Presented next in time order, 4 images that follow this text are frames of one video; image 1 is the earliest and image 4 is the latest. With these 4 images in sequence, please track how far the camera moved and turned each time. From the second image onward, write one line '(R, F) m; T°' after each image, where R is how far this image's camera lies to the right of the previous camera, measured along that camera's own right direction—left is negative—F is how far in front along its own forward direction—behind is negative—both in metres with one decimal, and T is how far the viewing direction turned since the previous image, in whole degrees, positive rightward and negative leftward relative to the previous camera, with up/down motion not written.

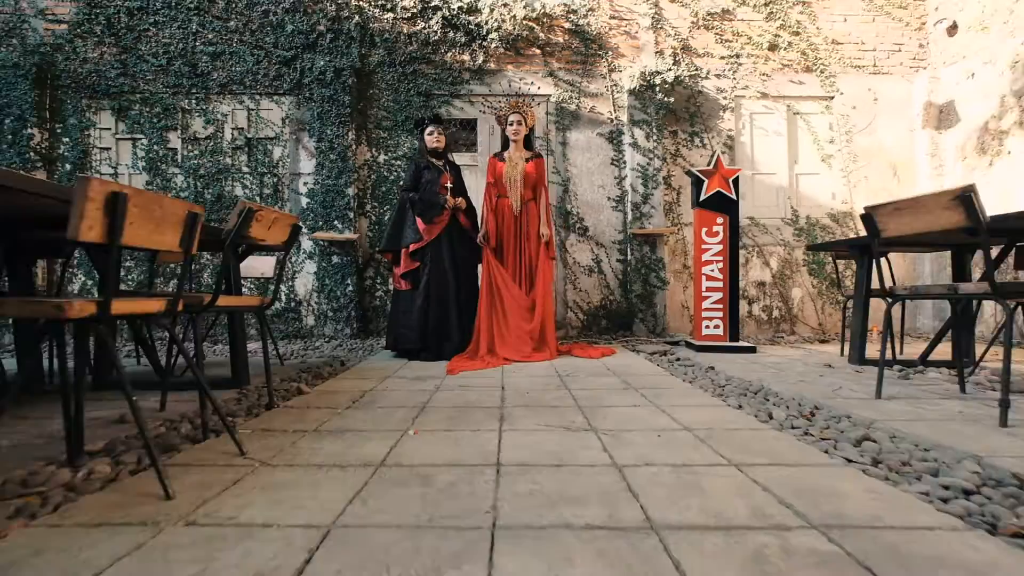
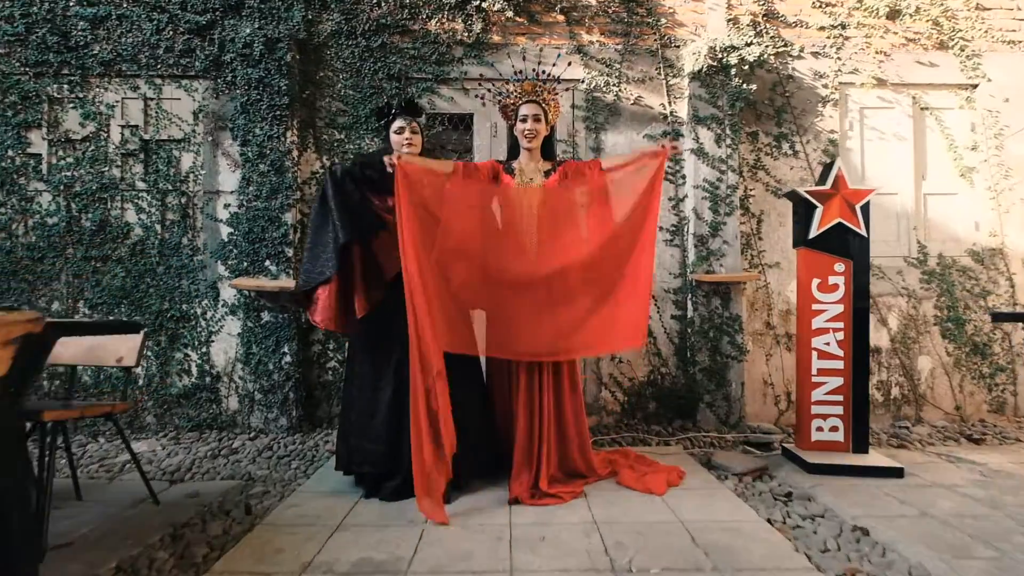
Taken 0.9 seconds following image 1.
(-0.1, +2.0) m; 0°
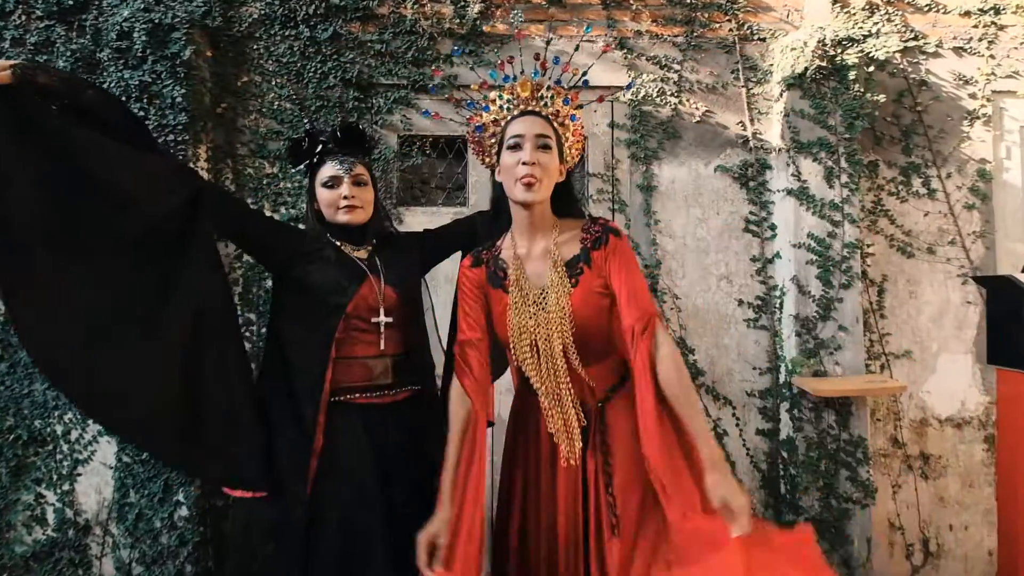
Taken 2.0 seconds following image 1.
(-0.1, +1.5) m; 0°
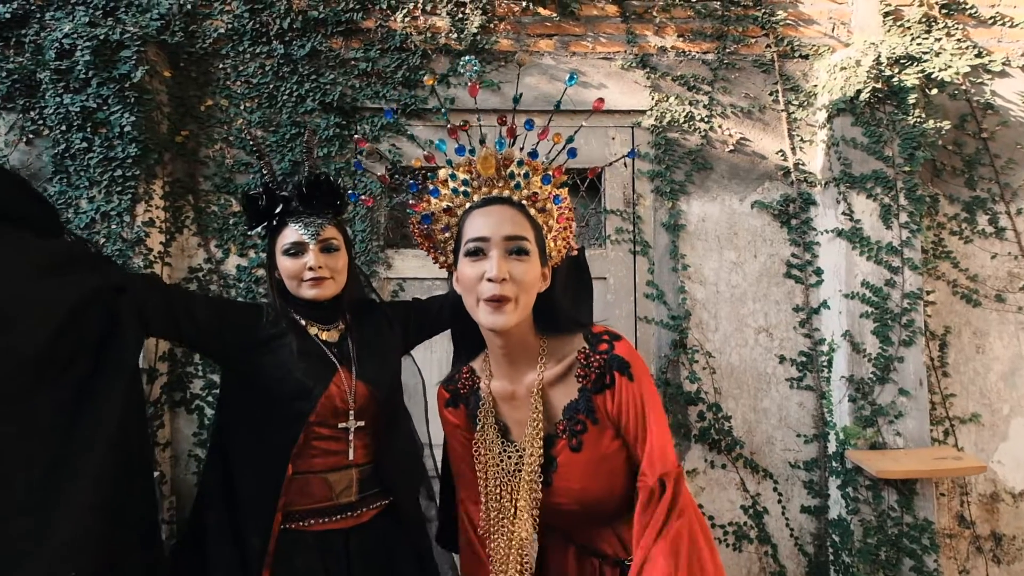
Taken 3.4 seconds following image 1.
(0.0, +0.4) m; 0°
